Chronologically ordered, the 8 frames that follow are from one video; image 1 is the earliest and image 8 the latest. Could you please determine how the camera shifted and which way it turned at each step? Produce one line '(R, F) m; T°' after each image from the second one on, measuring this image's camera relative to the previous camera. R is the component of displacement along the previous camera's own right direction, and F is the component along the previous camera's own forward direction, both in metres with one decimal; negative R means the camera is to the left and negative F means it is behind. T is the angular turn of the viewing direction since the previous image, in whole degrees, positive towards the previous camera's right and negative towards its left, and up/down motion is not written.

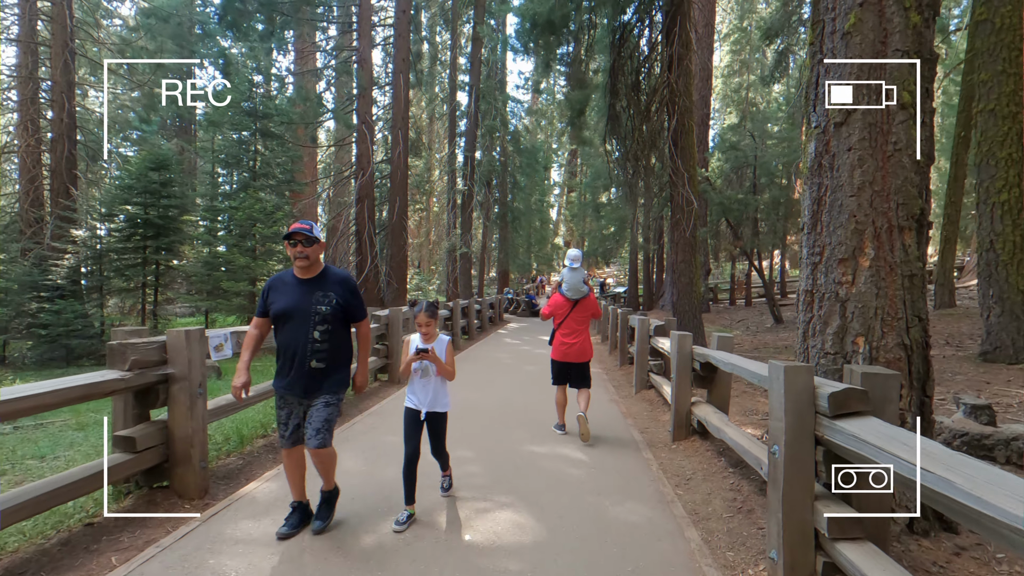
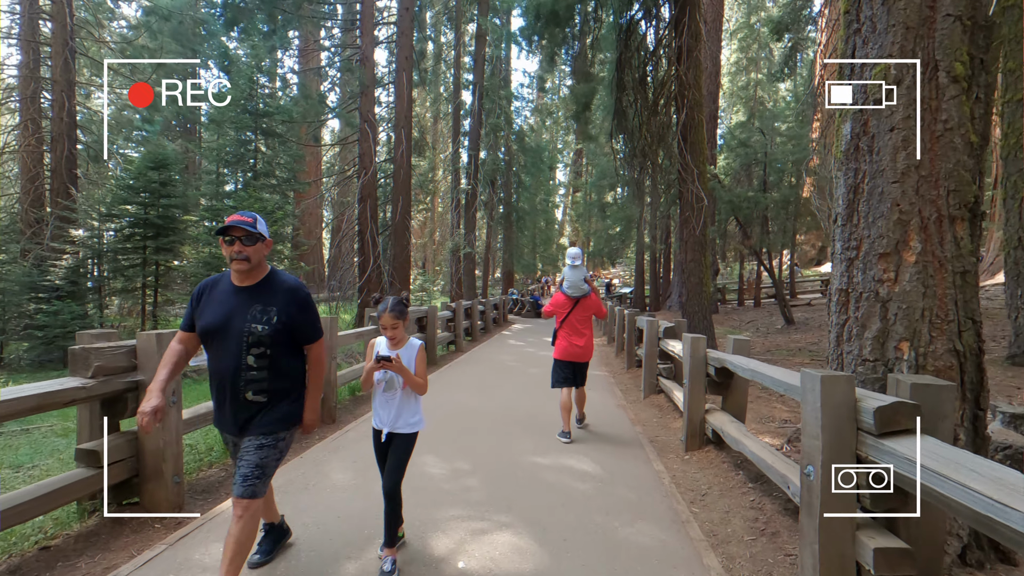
(0.0, +0.3) m; -1°
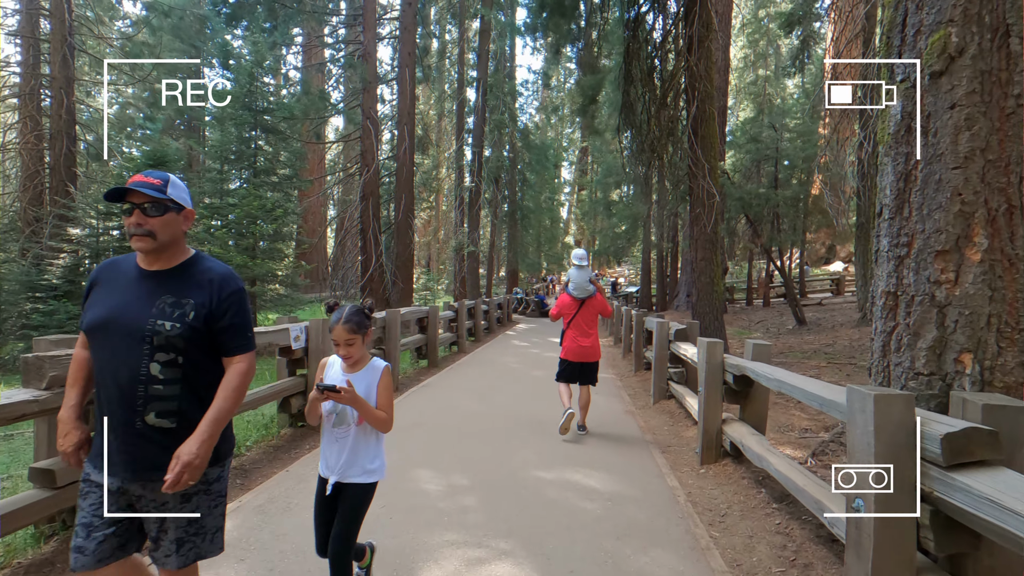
(0.0, +0.3) m; -1°
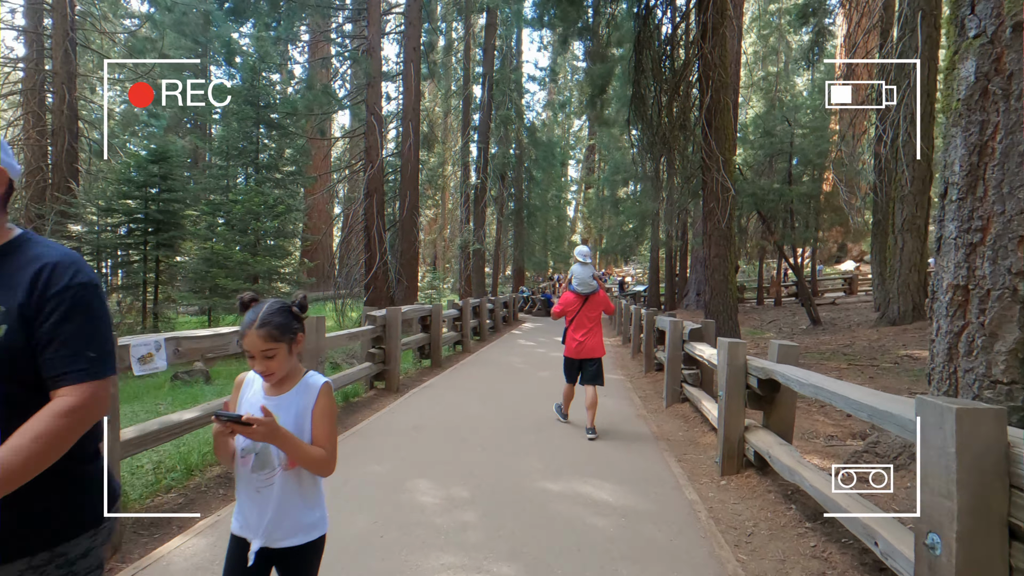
(0.0, +0.3) m; -1°
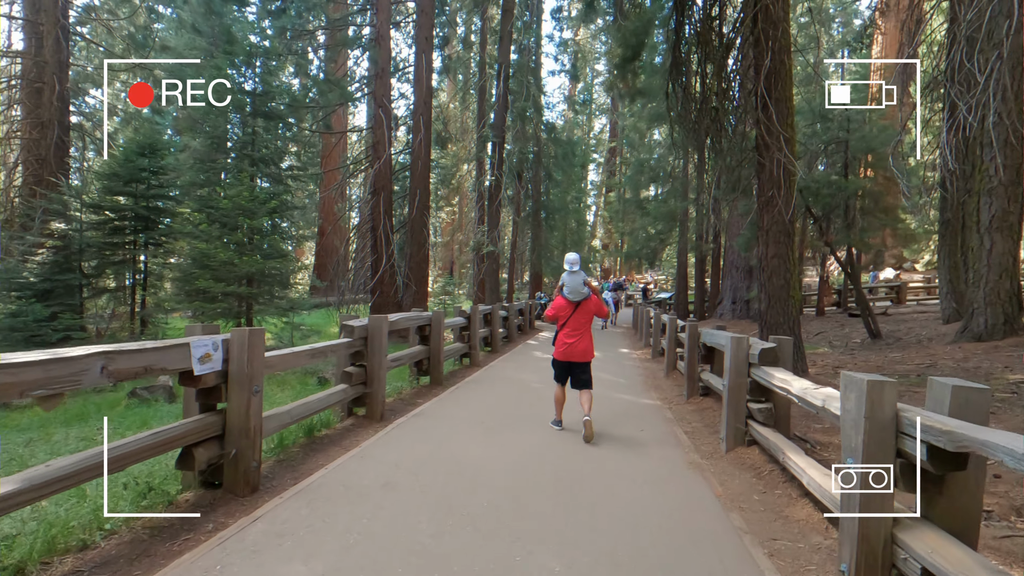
(+0.1, +1.5) m; -2°
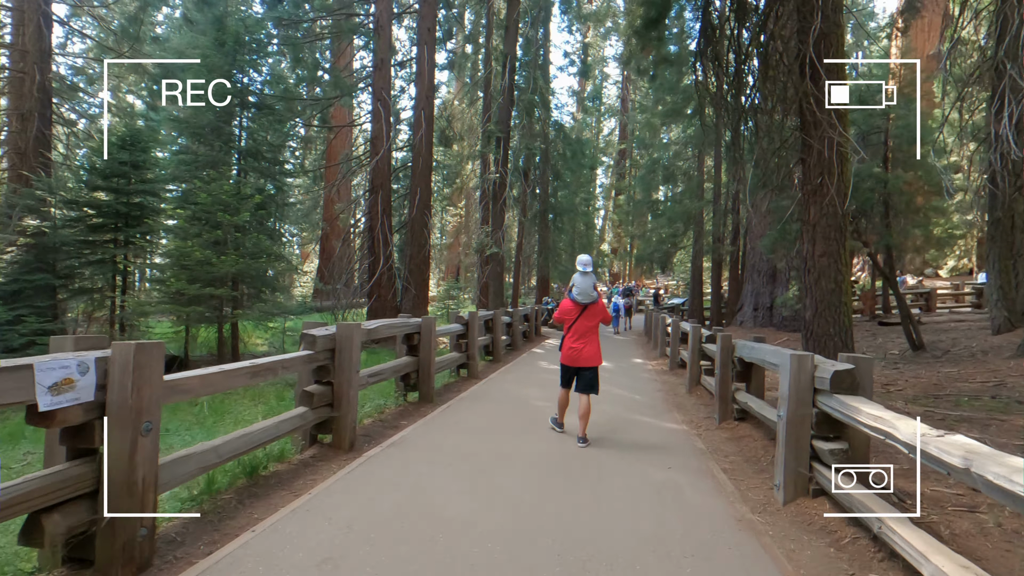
(+0.1, +1.1) m; -1°
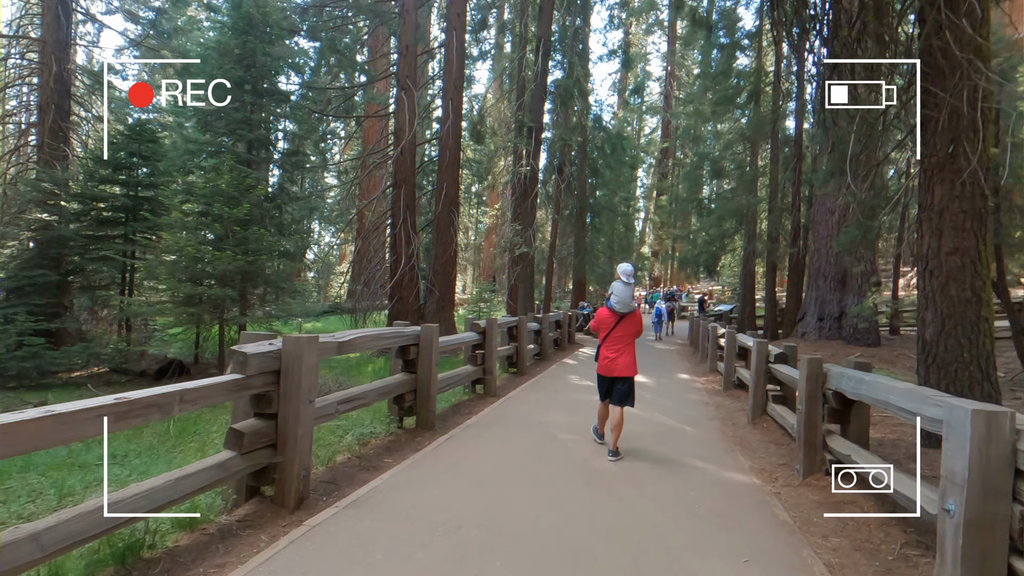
(+0.2, +1.4) m; -4°
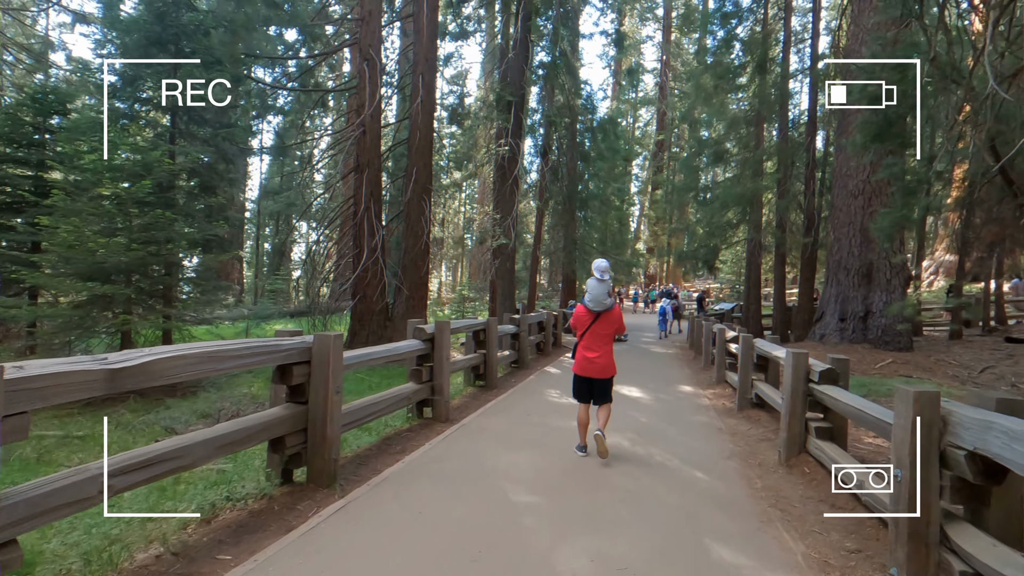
(+0.5, +1.9) m; +1°
